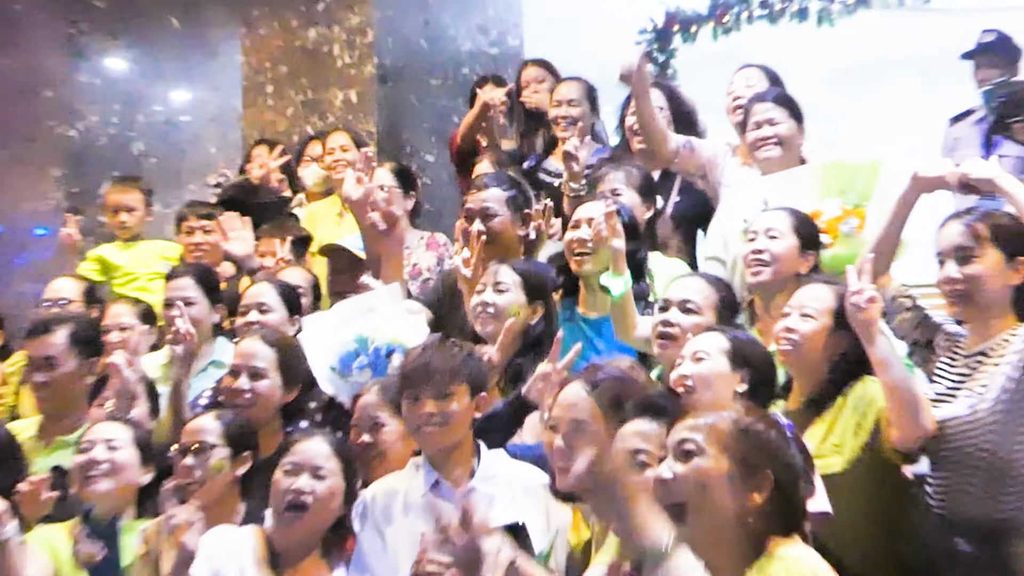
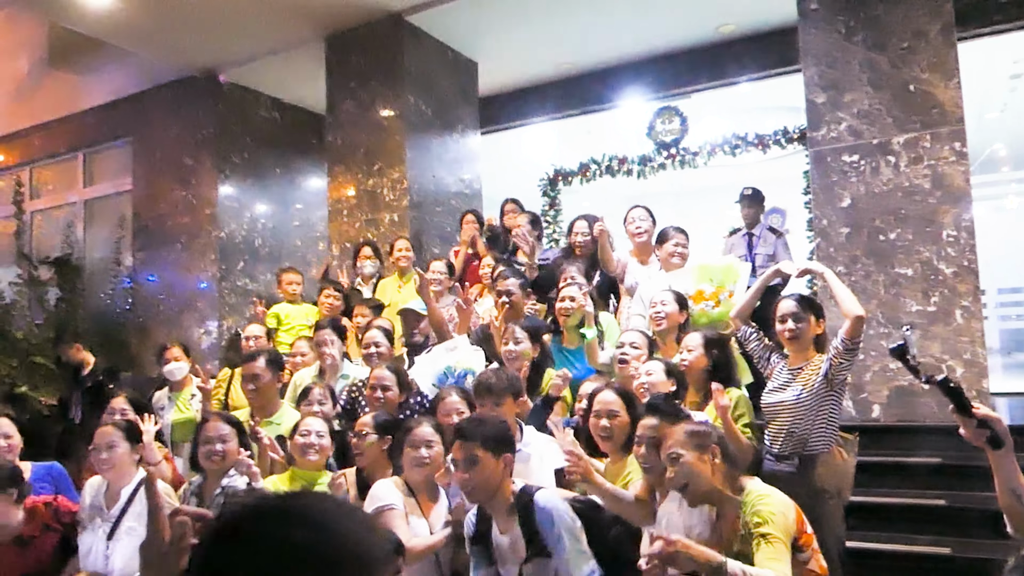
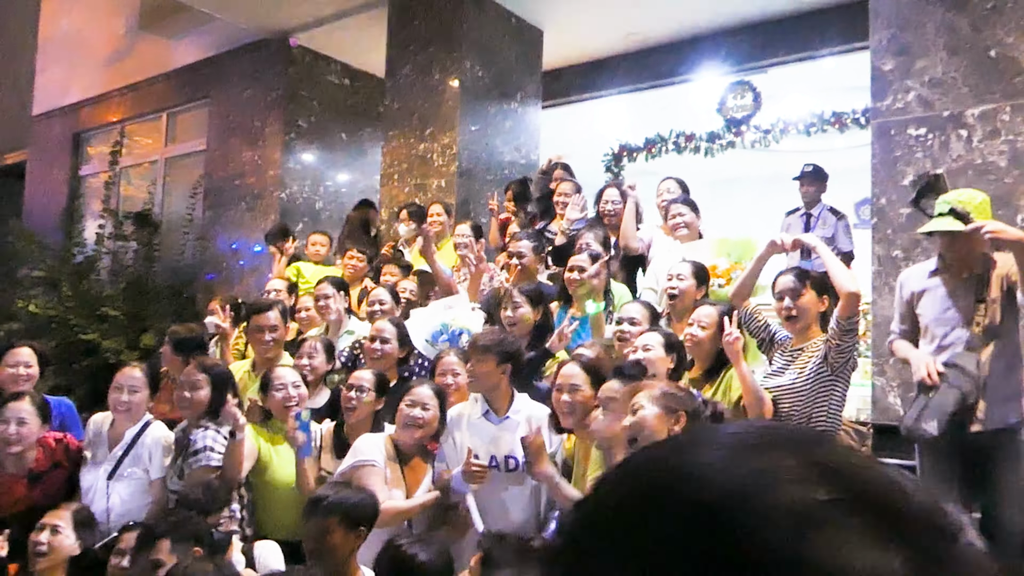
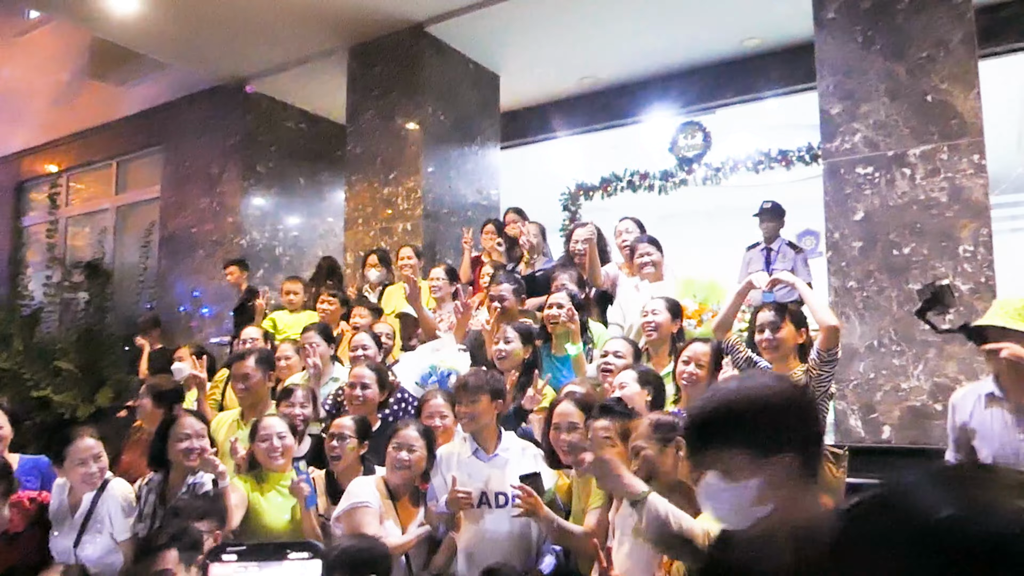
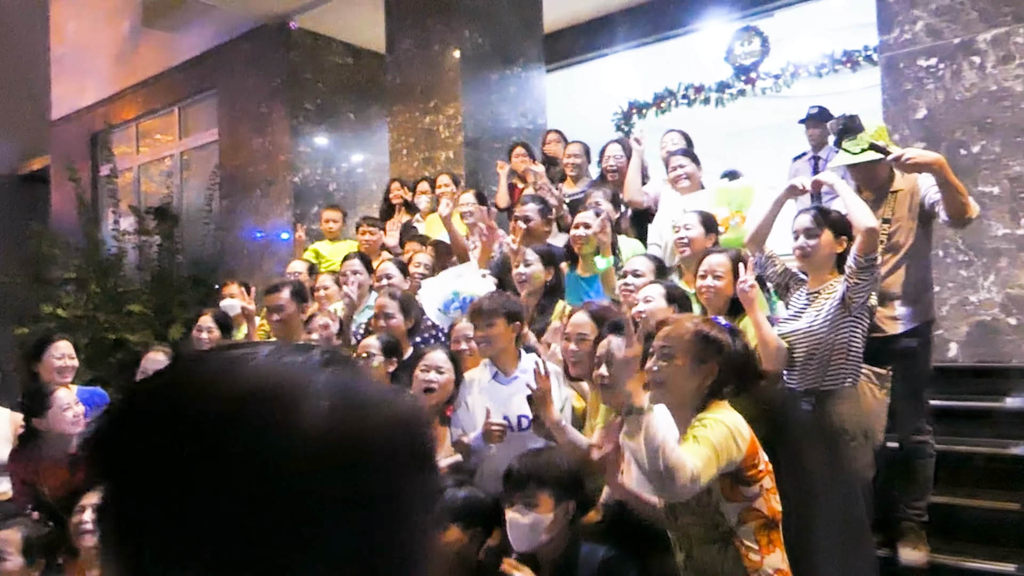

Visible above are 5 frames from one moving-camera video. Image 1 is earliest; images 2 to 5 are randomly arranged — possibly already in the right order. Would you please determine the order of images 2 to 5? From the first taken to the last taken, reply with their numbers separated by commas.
5, 3, 4, 2
